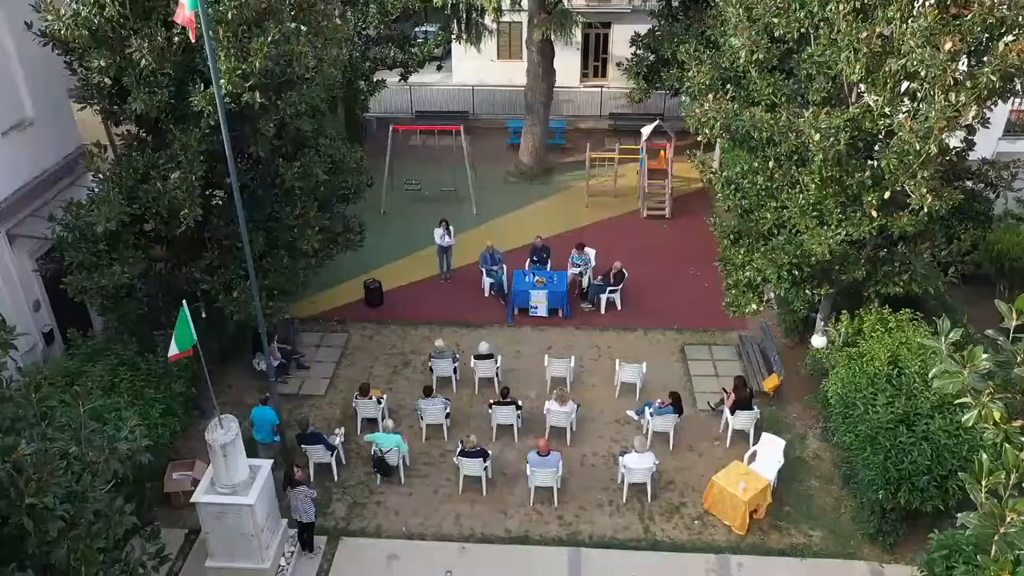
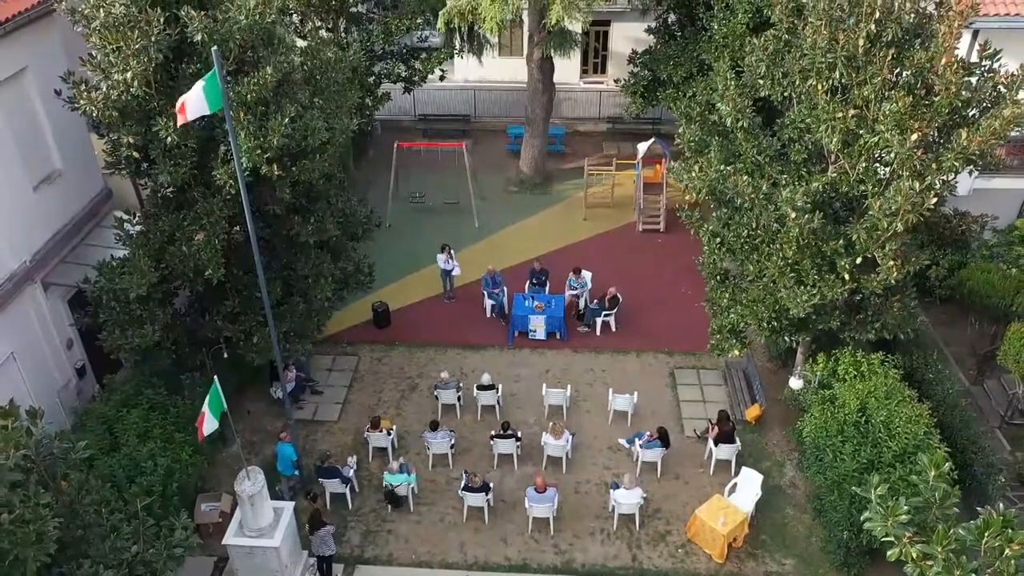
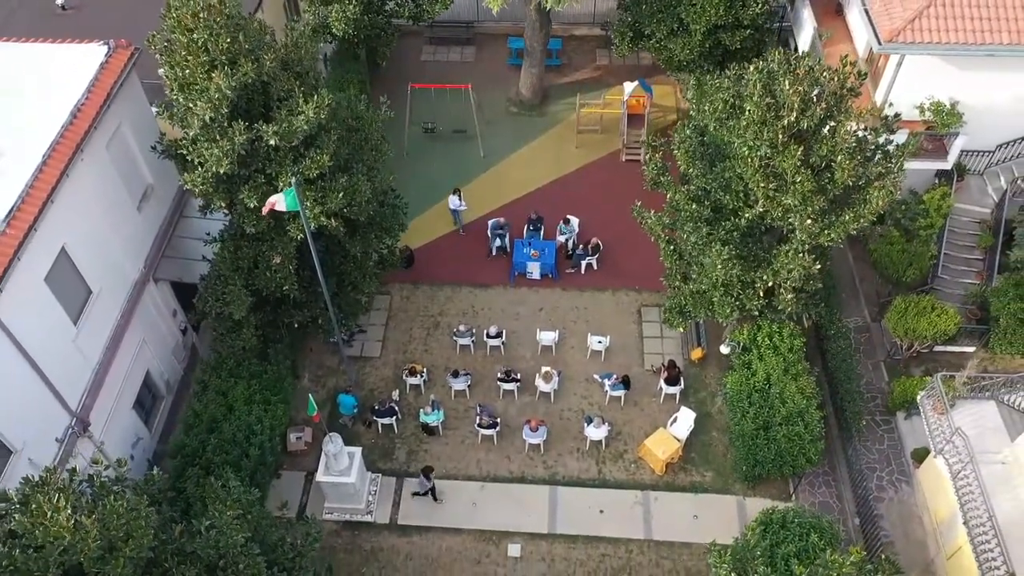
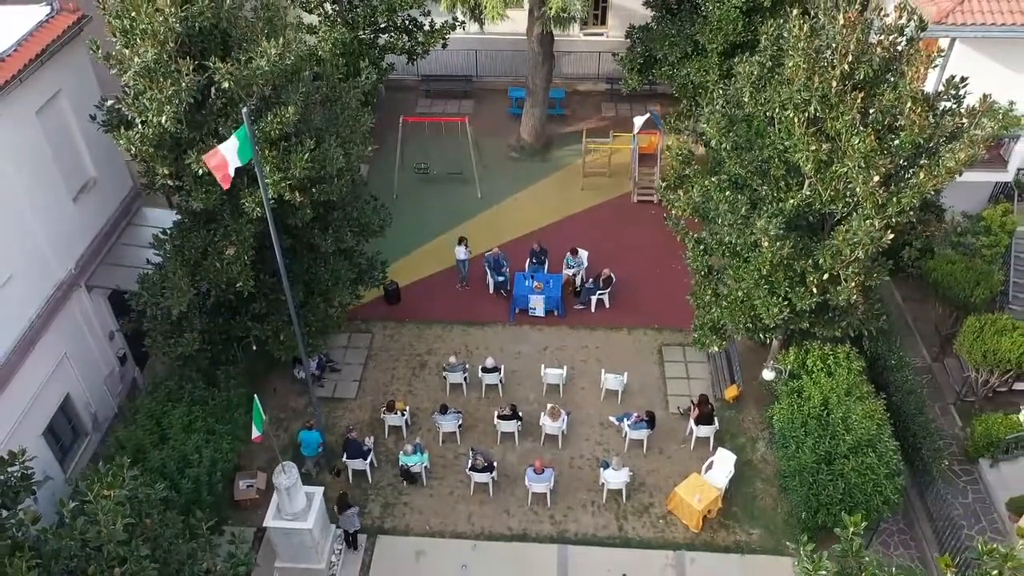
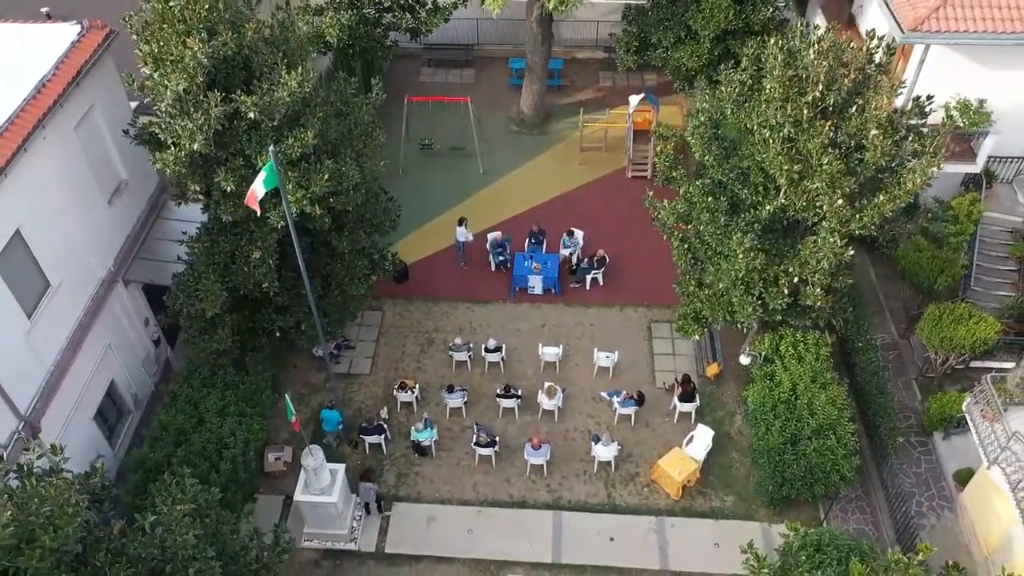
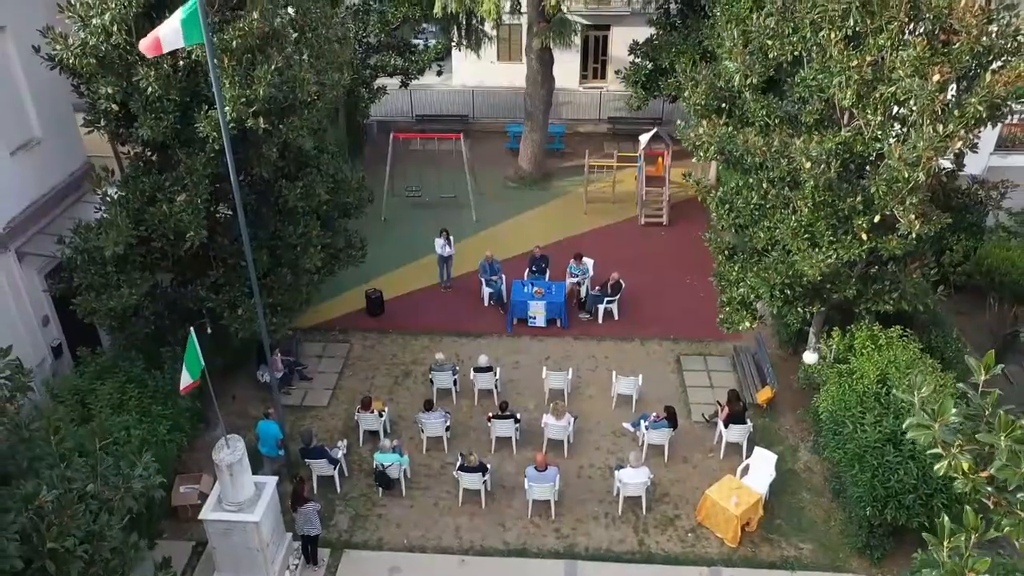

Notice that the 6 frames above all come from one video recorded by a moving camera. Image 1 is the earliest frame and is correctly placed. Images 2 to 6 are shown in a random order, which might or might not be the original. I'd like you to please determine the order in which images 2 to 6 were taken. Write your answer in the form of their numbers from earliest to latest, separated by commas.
6, 2, 4, 5, 3
